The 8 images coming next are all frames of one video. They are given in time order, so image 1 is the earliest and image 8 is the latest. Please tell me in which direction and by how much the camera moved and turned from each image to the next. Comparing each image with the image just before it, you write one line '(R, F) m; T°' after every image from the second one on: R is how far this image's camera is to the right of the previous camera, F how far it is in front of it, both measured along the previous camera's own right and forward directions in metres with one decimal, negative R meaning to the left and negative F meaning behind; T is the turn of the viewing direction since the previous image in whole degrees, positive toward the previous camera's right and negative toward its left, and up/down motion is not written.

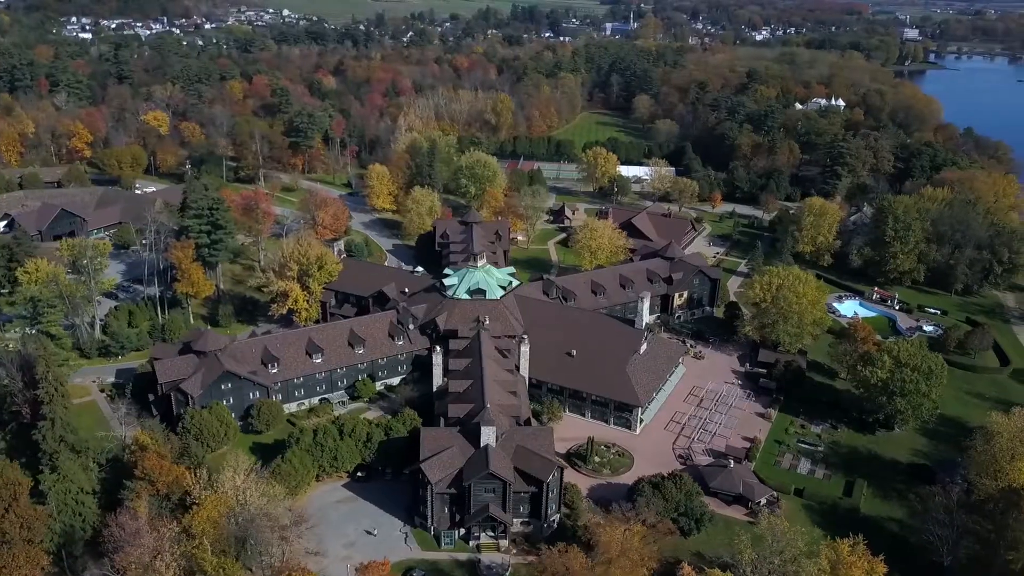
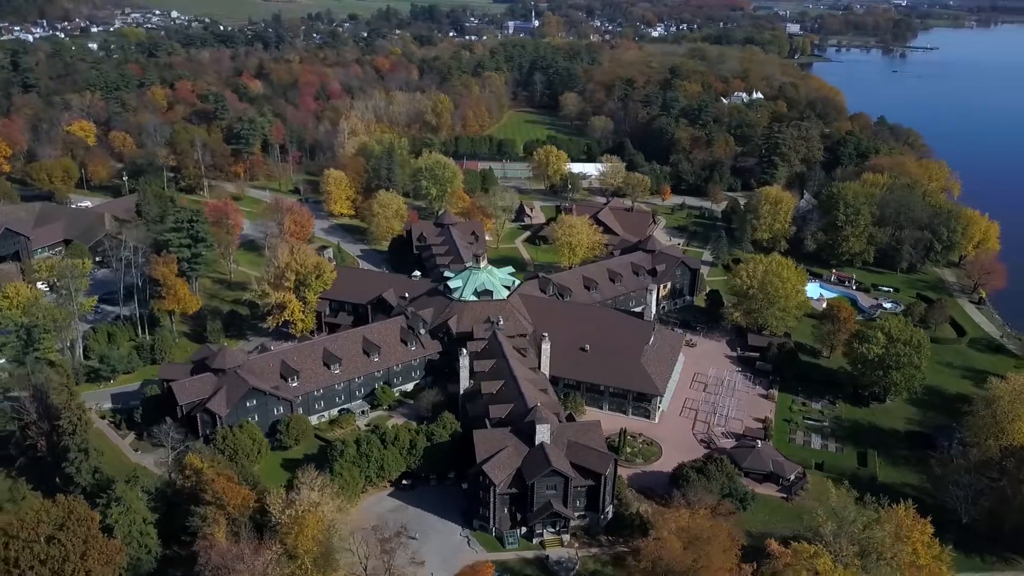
(-6.7, 0.0) m; +7°
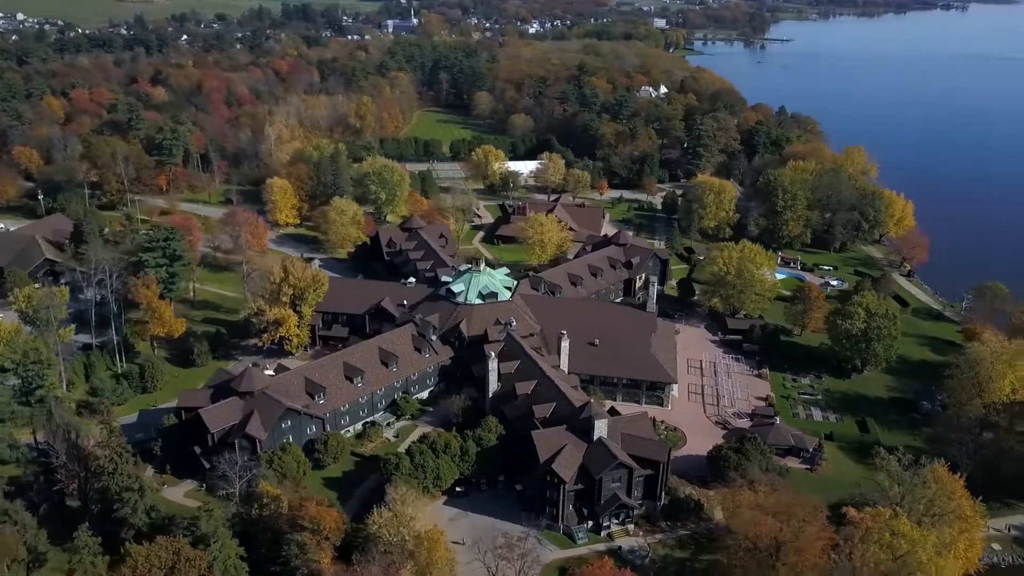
(-8.0, +0.1) m; +9°
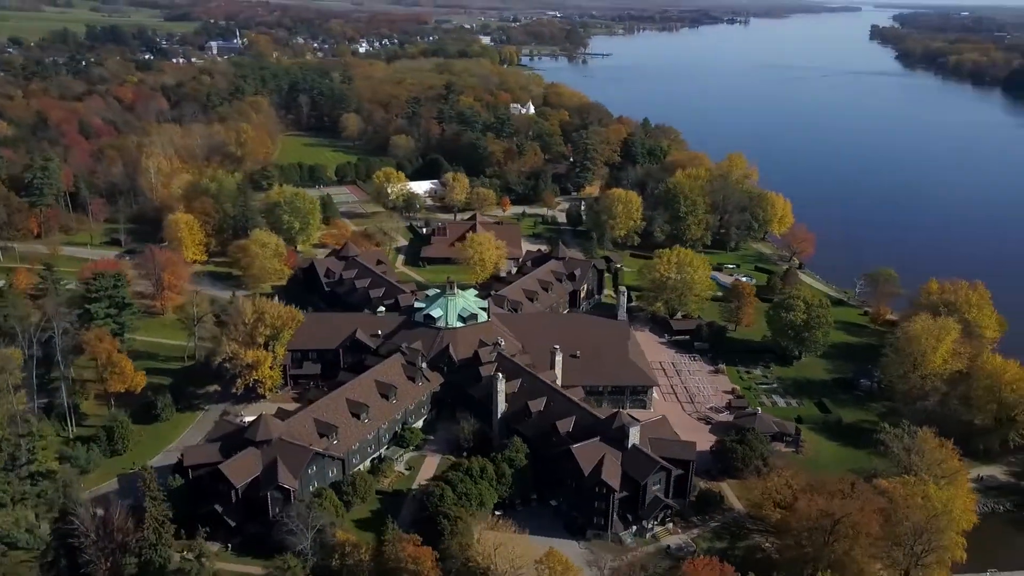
(-9.4, +0.3) m; +12°
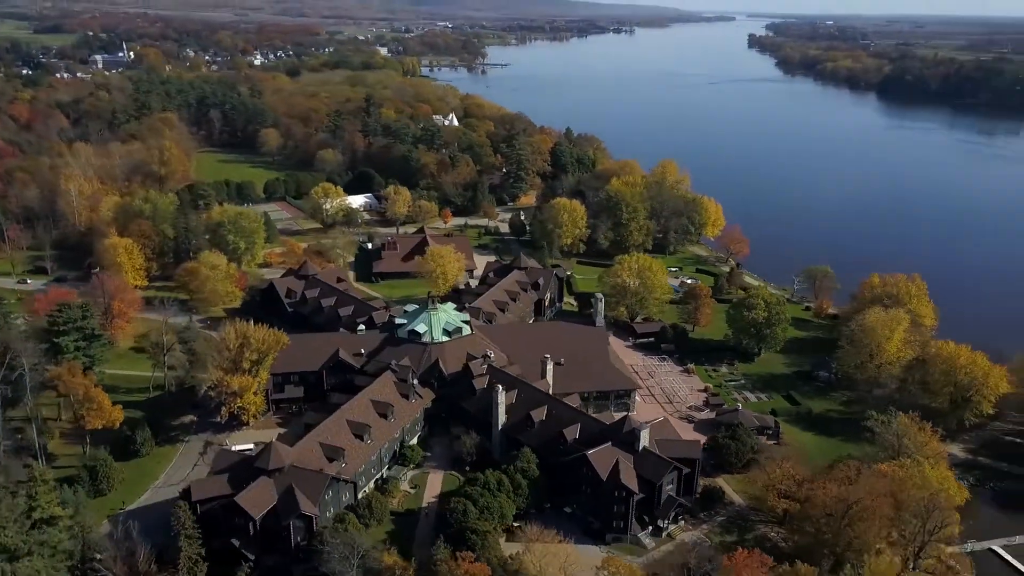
(-5.4, -0.1) m; +7°
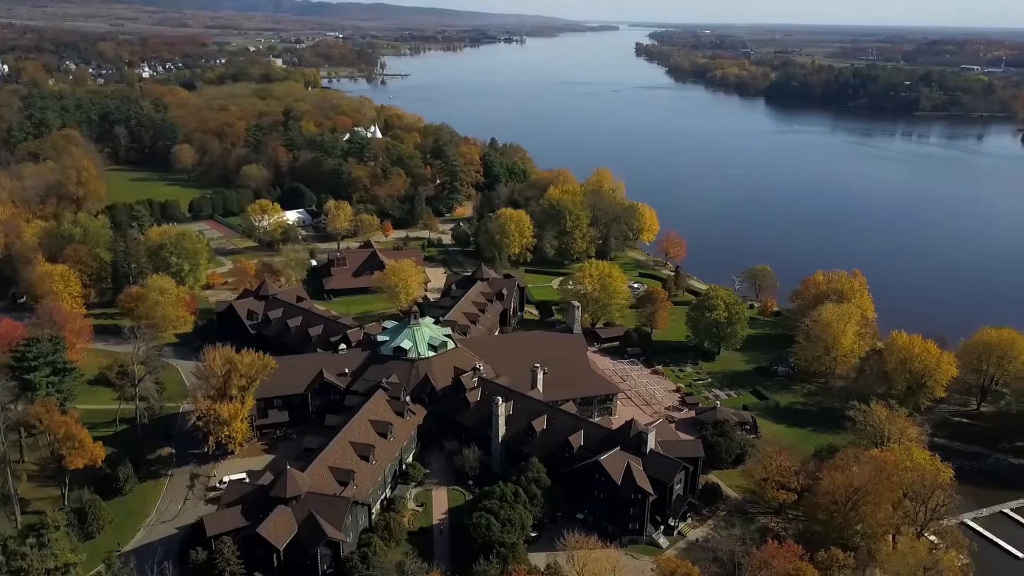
(-5.4, 0.0) m; +7°
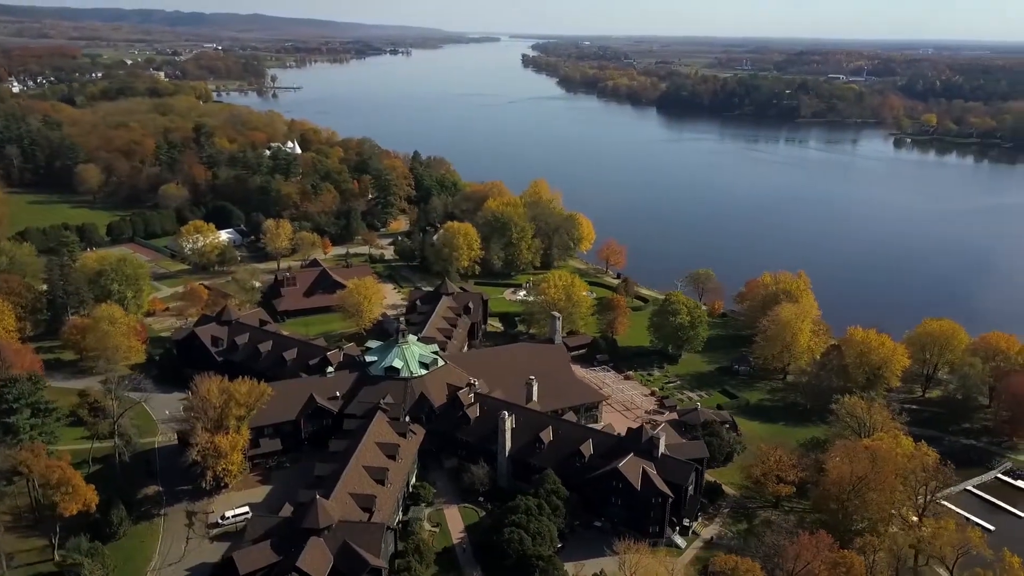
(-6.1, +0.1) m; +8°
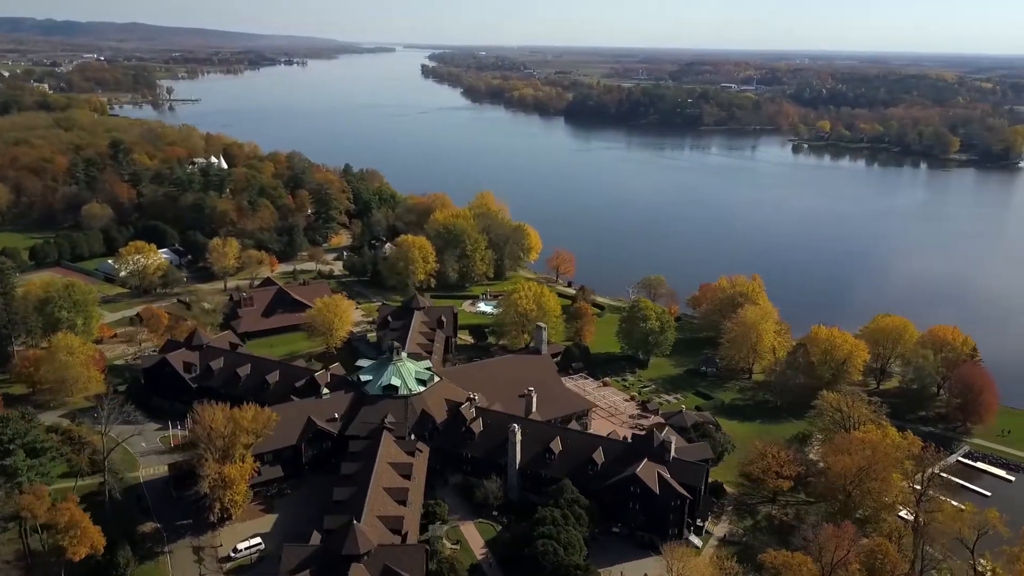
(-5.8, +0.1) m; +7°
